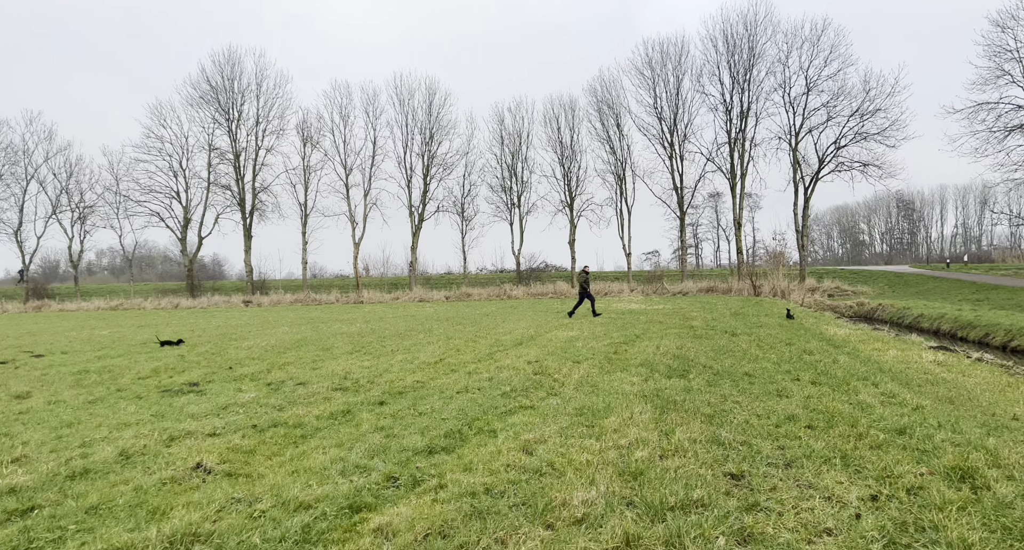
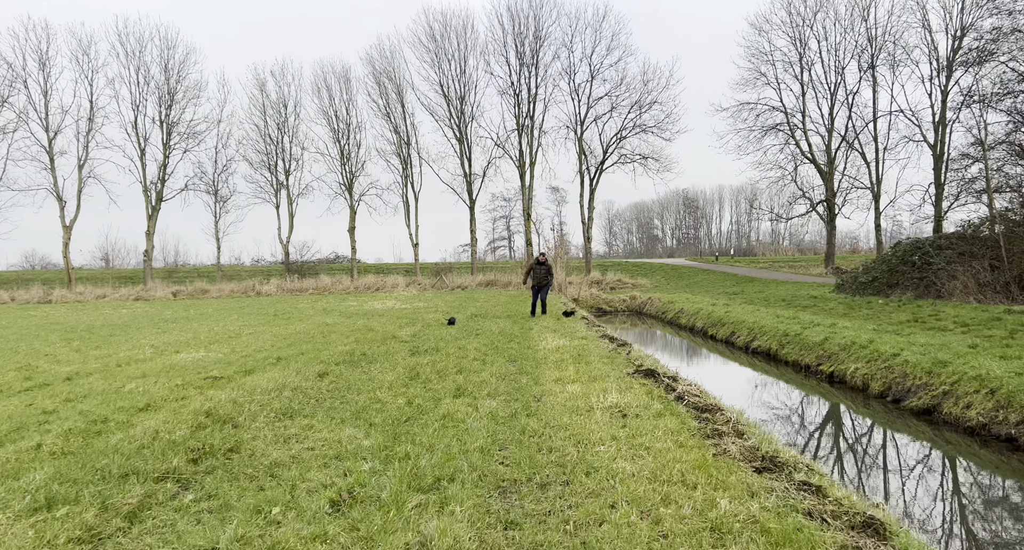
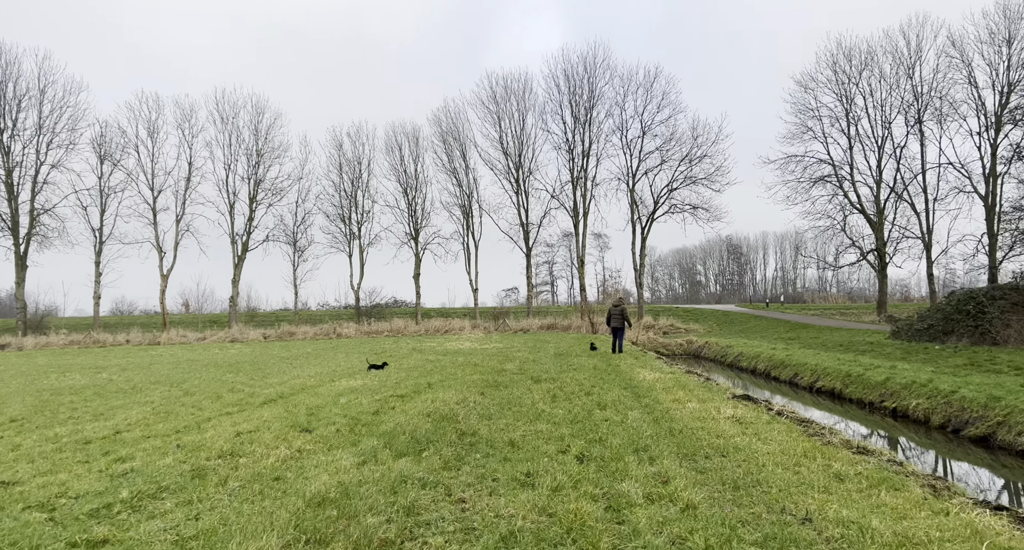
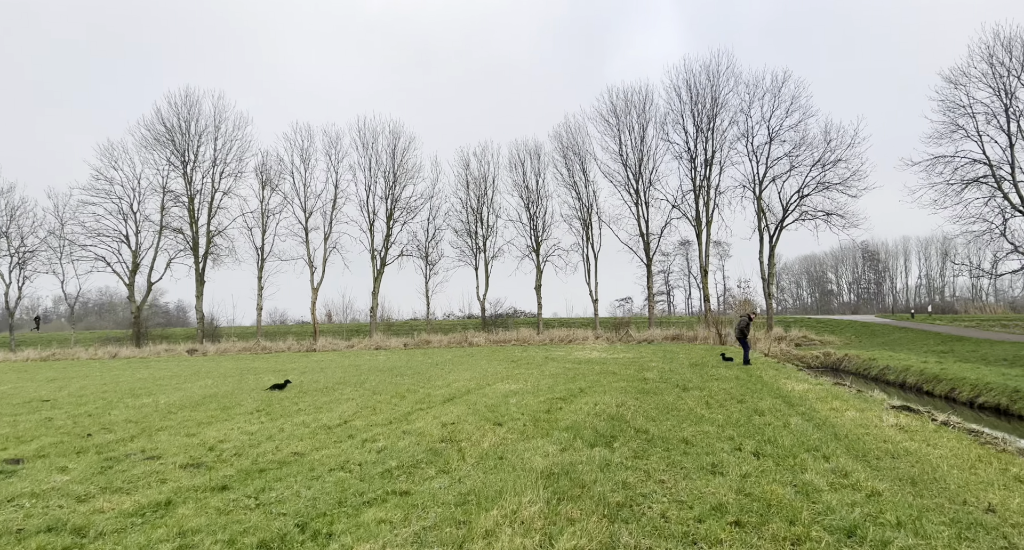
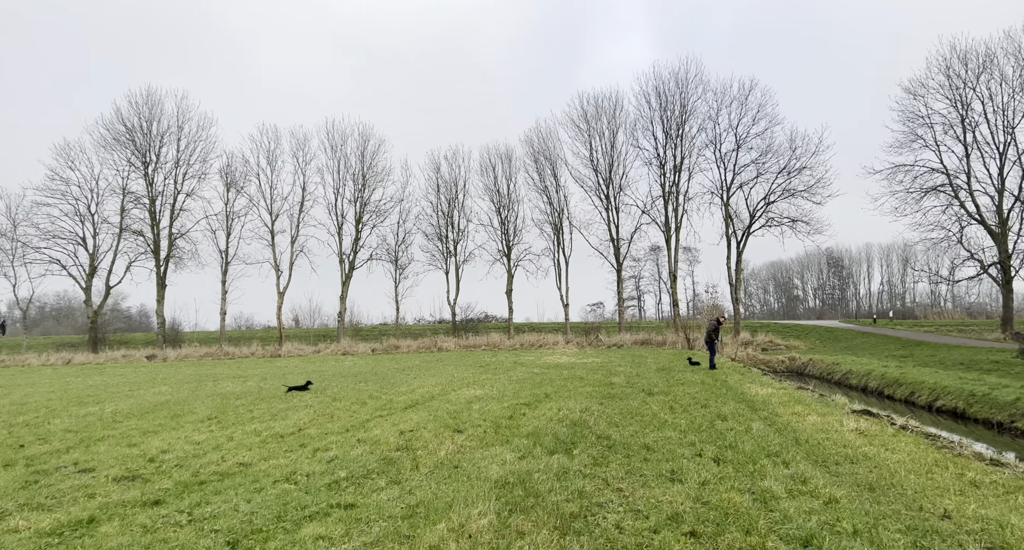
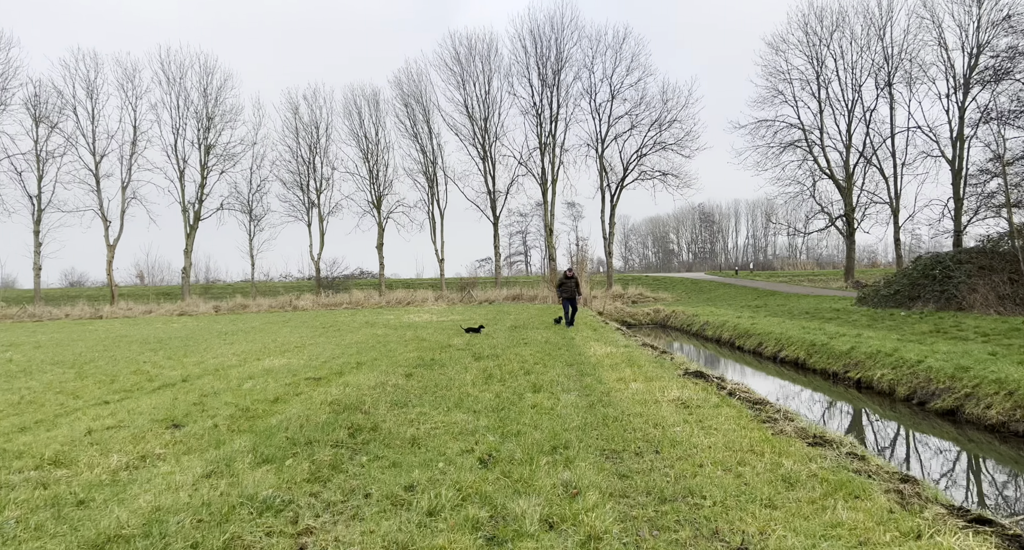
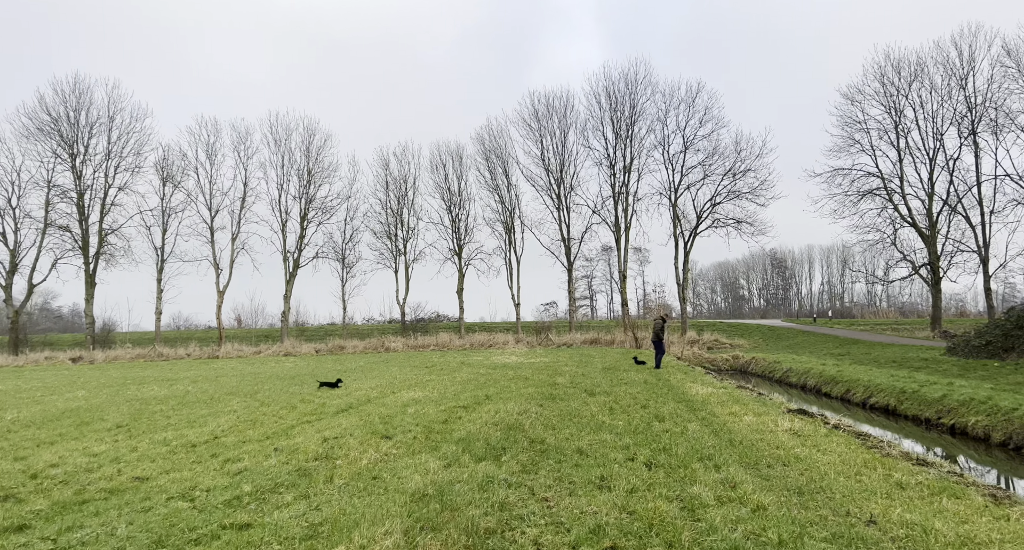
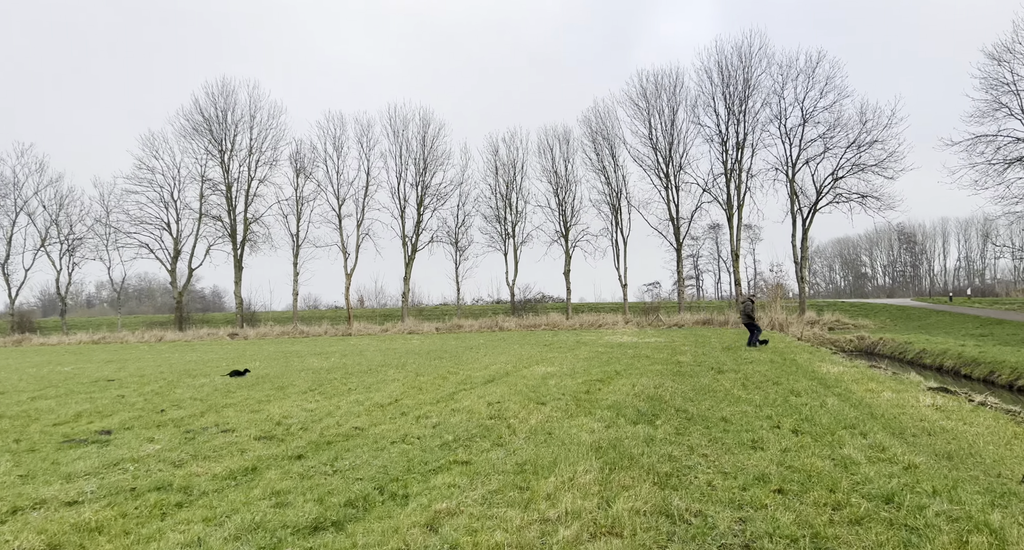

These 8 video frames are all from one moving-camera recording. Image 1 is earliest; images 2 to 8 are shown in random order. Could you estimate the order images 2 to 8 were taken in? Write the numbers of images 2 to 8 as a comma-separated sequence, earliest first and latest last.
8, 4, 5, 7, 3, 6, 2
